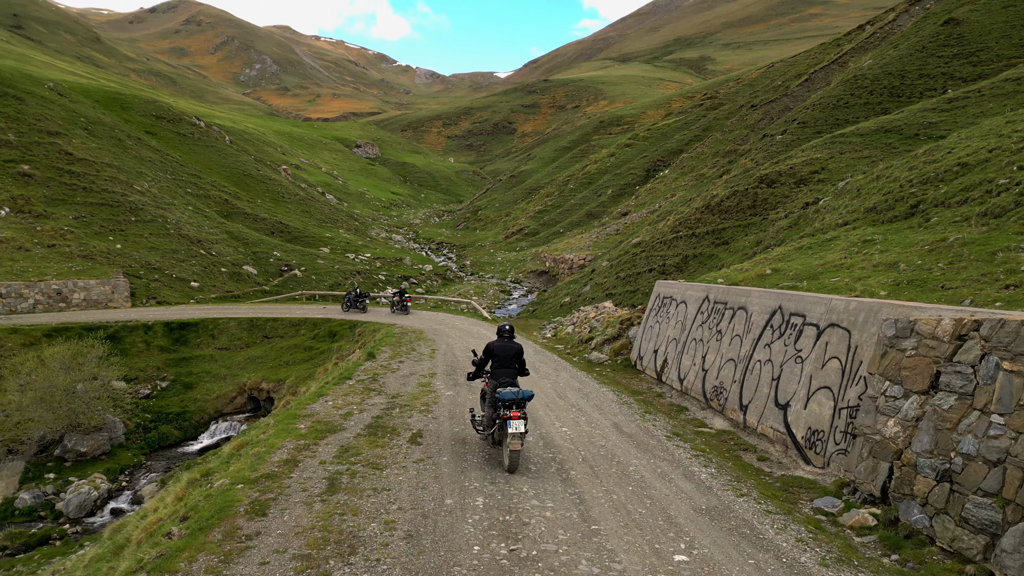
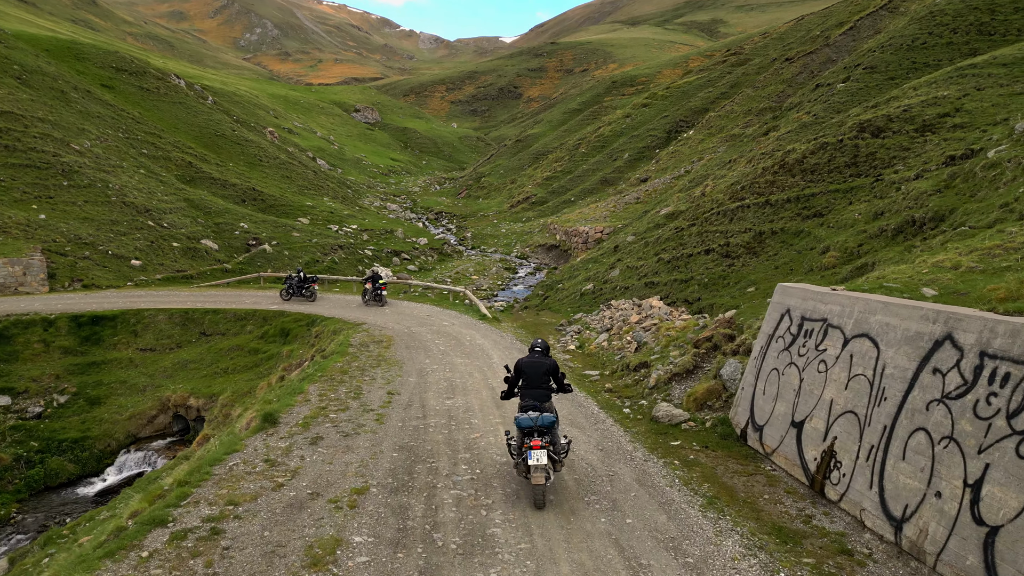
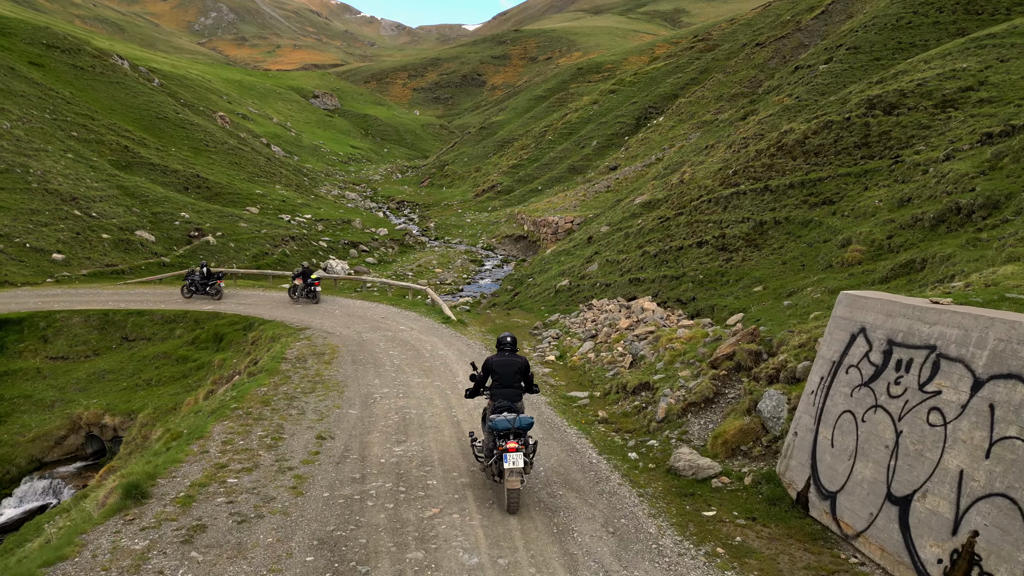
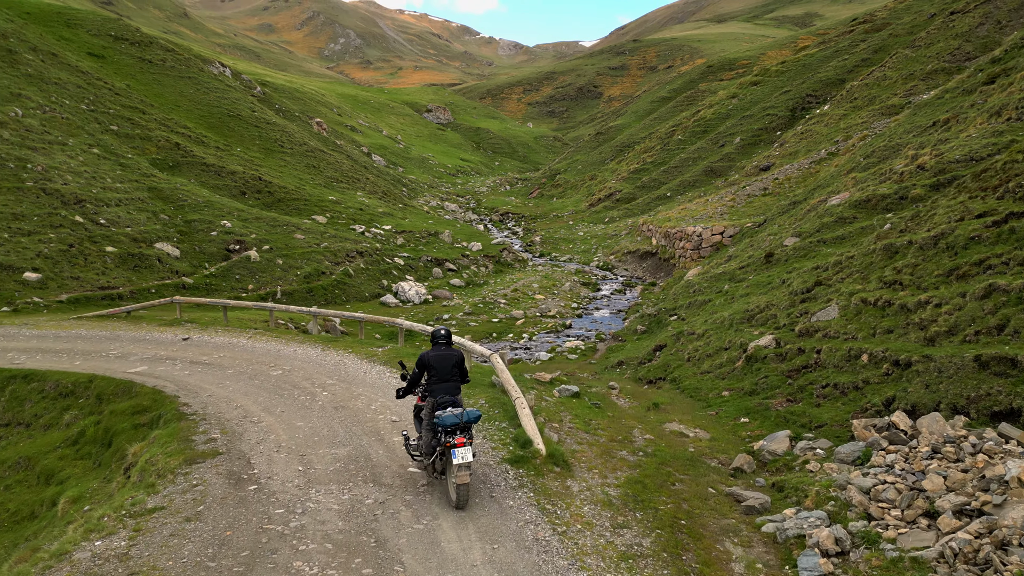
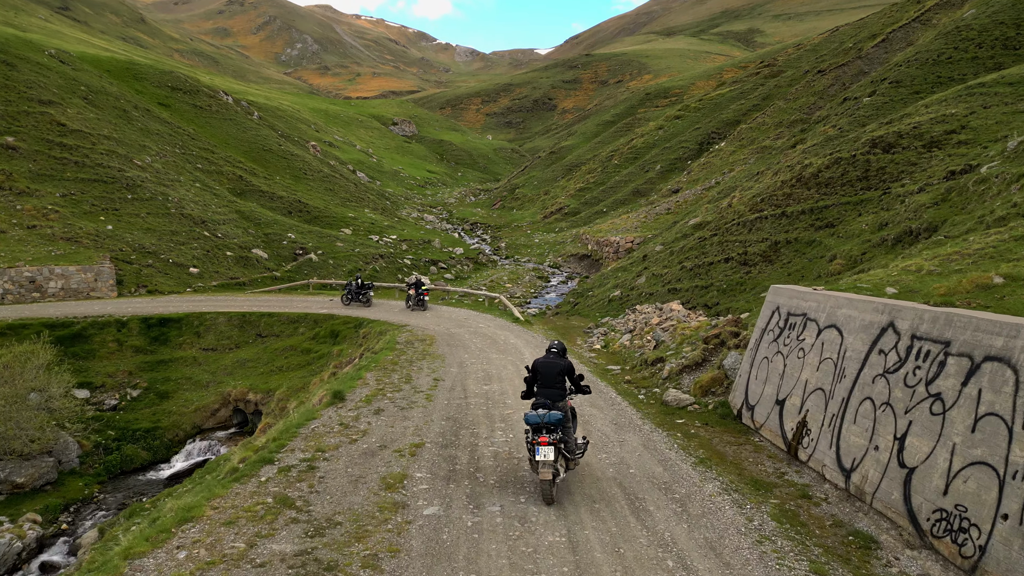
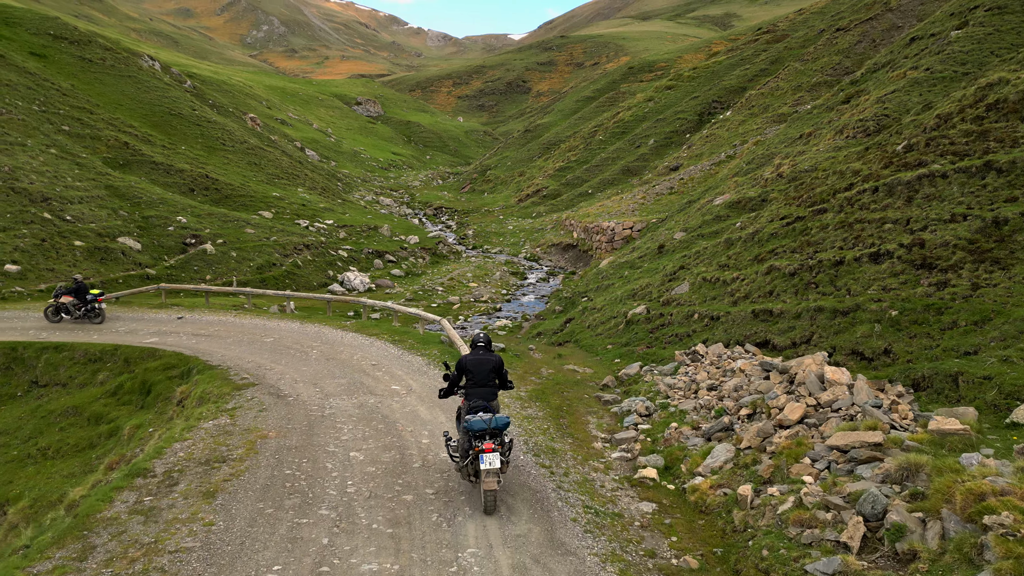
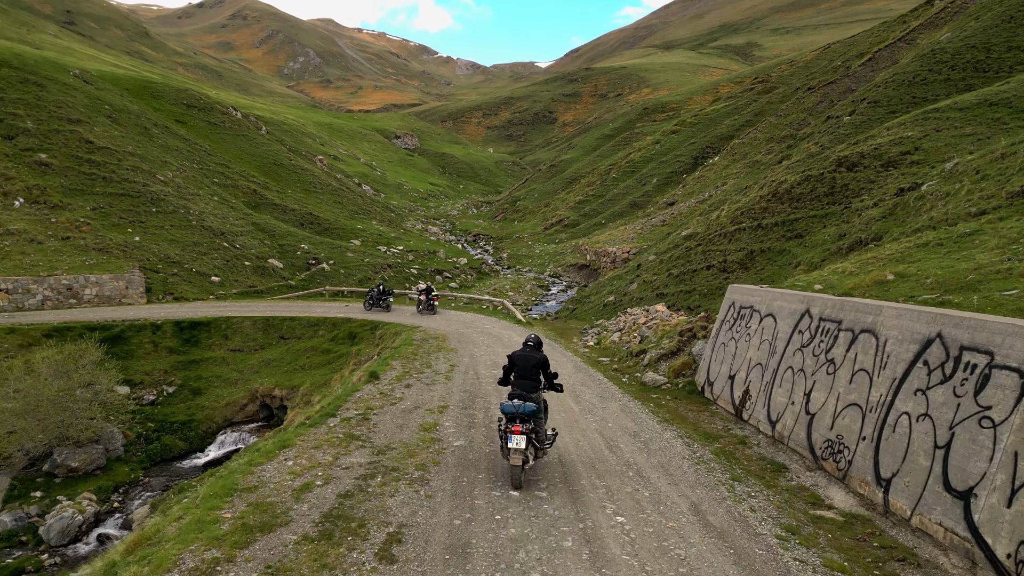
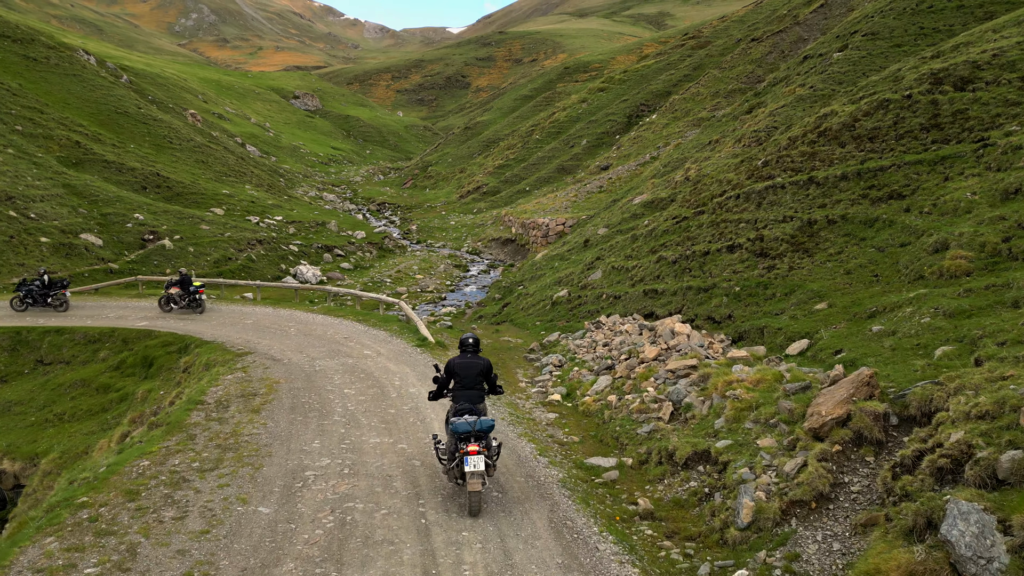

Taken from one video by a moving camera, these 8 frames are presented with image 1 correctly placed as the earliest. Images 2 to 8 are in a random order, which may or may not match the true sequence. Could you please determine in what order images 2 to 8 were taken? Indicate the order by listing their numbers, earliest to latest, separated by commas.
7, 5, 2, 3, 8, 6, 4
